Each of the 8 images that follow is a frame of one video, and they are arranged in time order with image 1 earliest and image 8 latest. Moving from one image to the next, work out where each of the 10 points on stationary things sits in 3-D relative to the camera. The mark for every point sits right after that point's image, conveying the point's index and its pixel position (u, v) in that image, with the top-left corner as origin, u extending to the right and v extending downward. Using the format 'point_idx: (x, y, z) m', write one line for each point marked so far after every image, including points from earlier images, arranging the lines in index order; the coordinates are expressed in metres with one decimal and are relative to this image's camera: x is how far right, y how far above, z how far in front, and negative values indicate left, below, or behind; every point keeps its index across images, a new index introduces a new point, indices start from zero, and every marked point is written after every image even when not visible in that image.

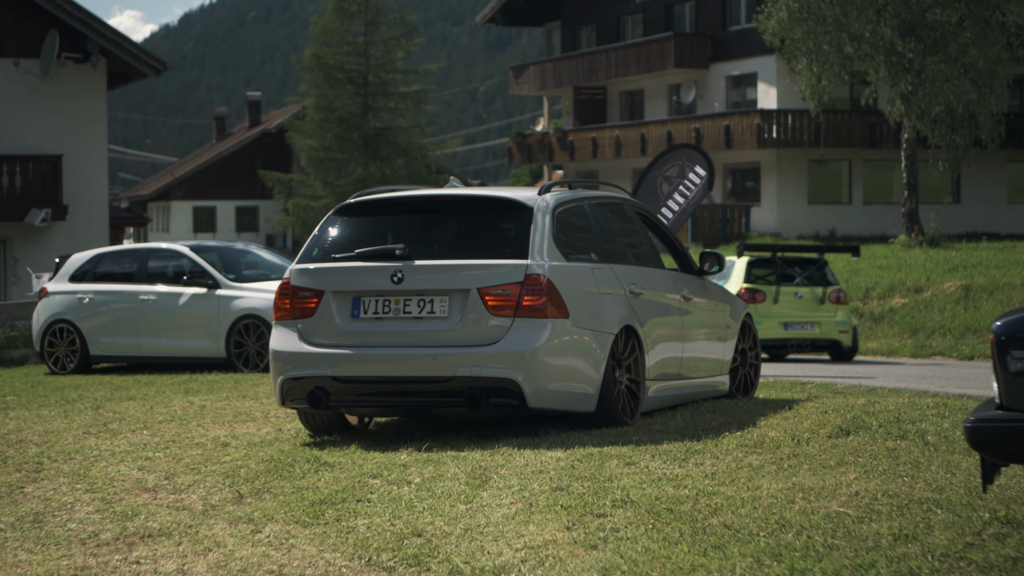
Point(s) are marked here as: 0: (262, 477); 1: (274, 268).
0: (-0.9, -0.7, +6.5) m
1: (-2.1, +0.2, +15.7) m
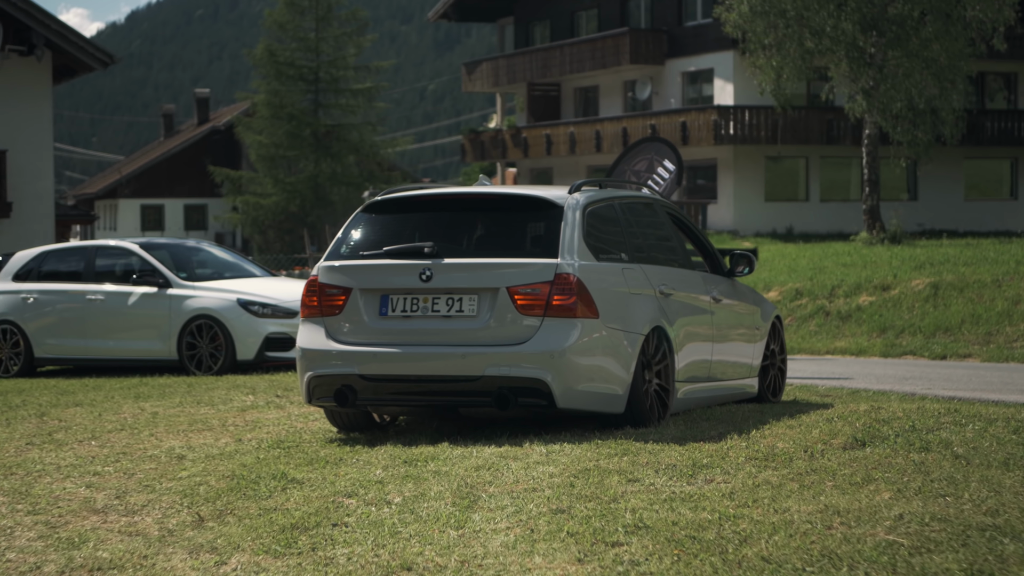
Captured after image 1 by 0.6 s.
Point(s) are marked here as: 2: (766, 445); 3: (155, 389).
0: (-0.9, -0.7, +5.9) m
1: (-2.3, +0.2, +15.0) m
2: (+0.9, -0.6, +6.5) m
3: (-2.3, -0.7, +11.9) m
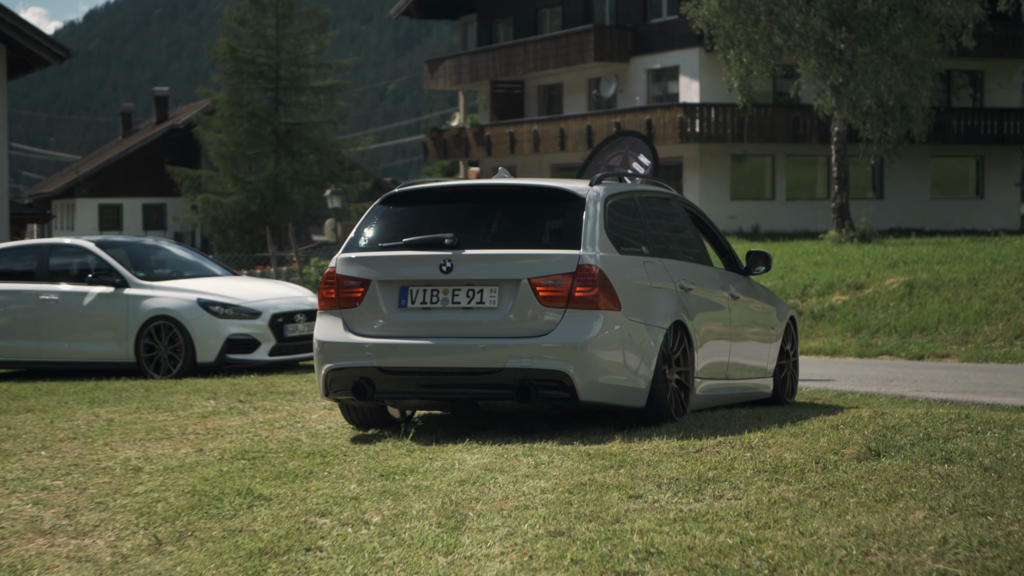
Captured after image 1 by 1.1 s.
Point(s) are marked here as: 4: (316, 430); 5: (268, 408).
0: (-1.0, -0.7, +5.4) m
1: (-2.6, +0.2, +14.5) m
2: (+0.9, -0.6, +6.0) m
3: (-2.5, -0.7, +11.4) m
4: (-0.8, -0.6, +7.9) m
5: (-1.3, -0.6, +9.6) m
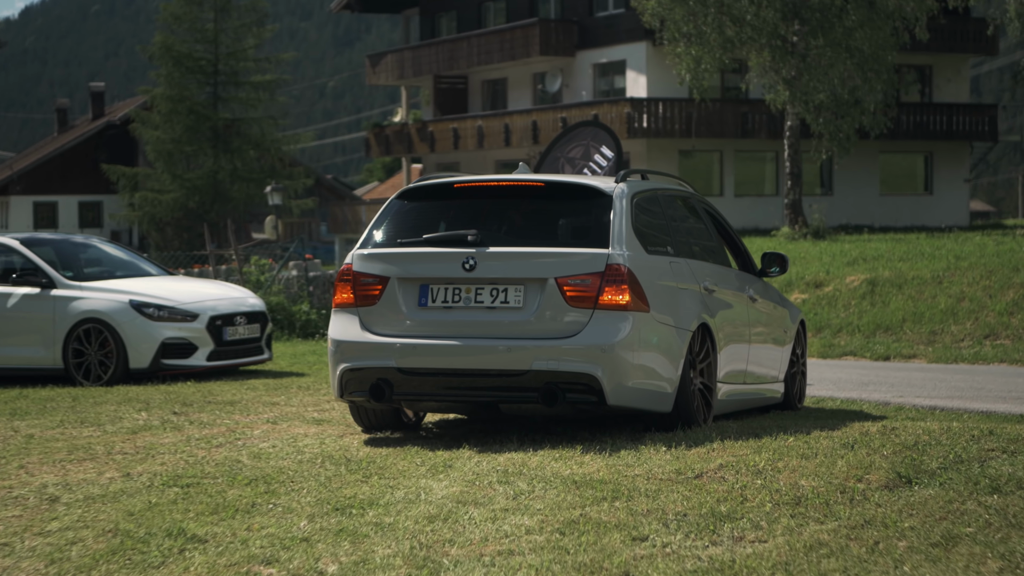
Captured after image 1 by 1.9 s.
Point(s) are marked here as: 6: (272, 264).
0: (-1.0, -0.7, +4.5) m
1: (-2.9, +0.2, +13.6) m
2: (+0.8, -0.6, +5.2) m
3: (-2.7, -0.7, +10.5) m
4: (-1.0, -0.6, +7.1) m
5: (-1.5, -0.6, +8.7) m
6: (-2.4, +0.2, +18.5) m
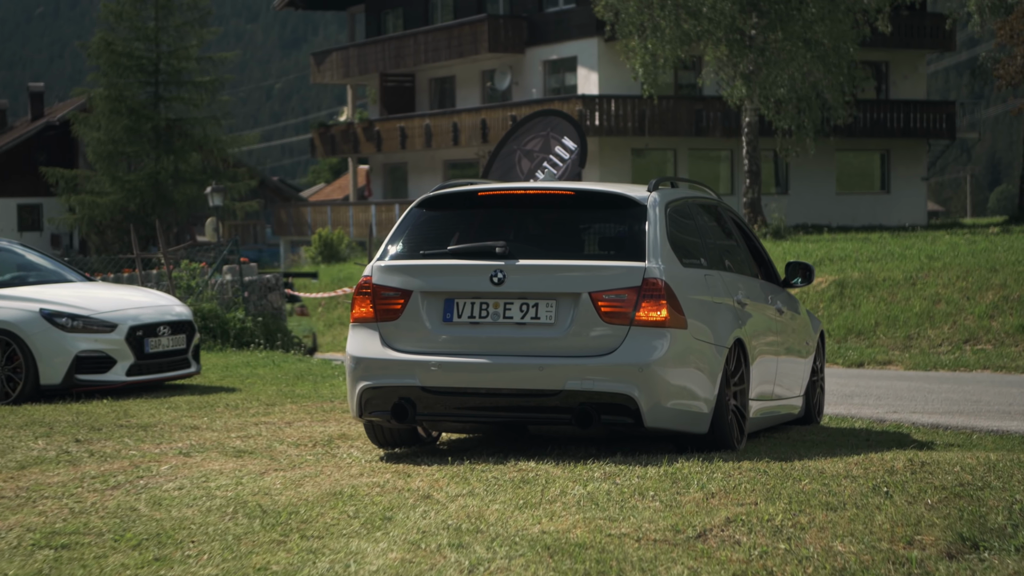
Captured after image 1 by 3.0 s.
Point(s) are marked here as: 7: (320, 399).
0: (-1.1, -0.7, +3.3) m
1: (-3.3, +0.1, +12.3) m
2: (+0.7, -0.6, +4.1) m
3: (-3.0, -0.7, +9.2) m
4: (-1.1, -0.7, +5.9) m
5: (-1.7, -0.7, +7.5) m
6: (-2.9, +0.2, +17.2) m
7: (-1.2, -0.7, +11.0) m
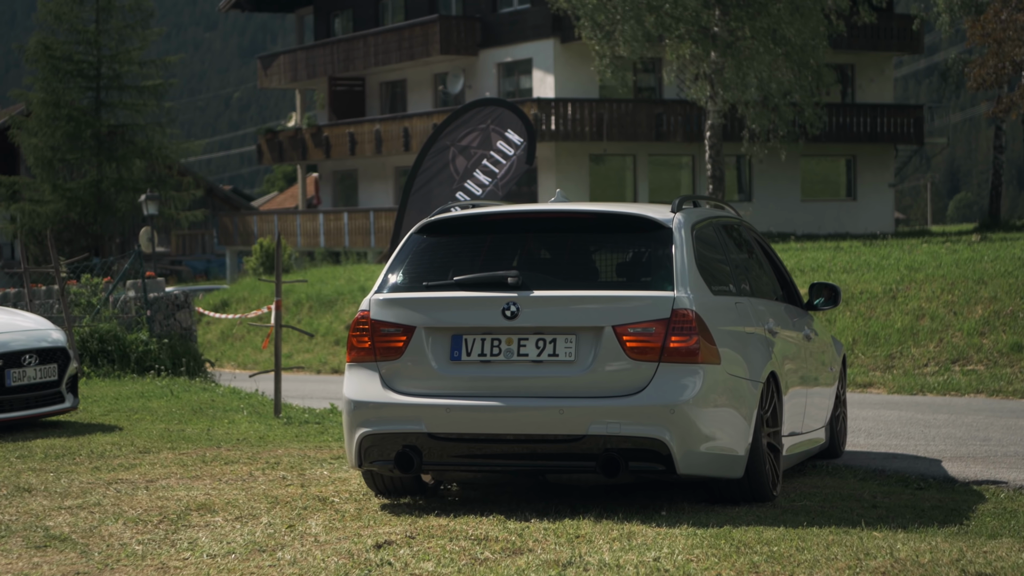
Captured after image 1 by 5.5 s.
0: (-1.3, -0.8, +1.5) m
1: (-3.7, 0.0, +10.5) m
2: (+0.5, -0.7, +2.4) m
3: (-3.3, -0.8, +7.4) m
4: (-1.4, -0.8, +4.1) m
5: (-2.0, -0.8, +5.7) m
6: (-3.4, 0.0, +15.4) m
7: (-1.5, -0.8, +9.2) m
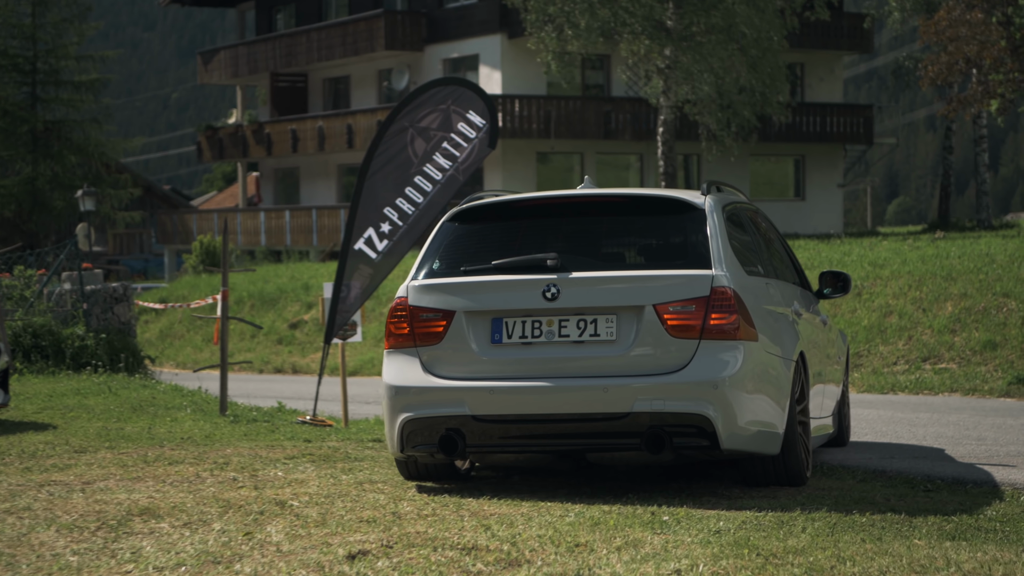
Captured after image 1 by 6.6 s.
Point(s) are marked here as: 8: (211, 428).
0: (-1.2, -0.7, +0.8) m
1: (-3.9, +0.1, +9.7) m
2: (+0.5, -0.6, +1.7) m
3: (-3.4, -0.8, +6.6) m
4: (-1.4, -0.7, +3.4) m
5: (-2.0, -0.7, +5.0) m
6: (-3.8, +0.1, +14.6) m
7: (-1.7, -0.7, +8.5) m
8: (-1.5, -0.7, +9.3) m
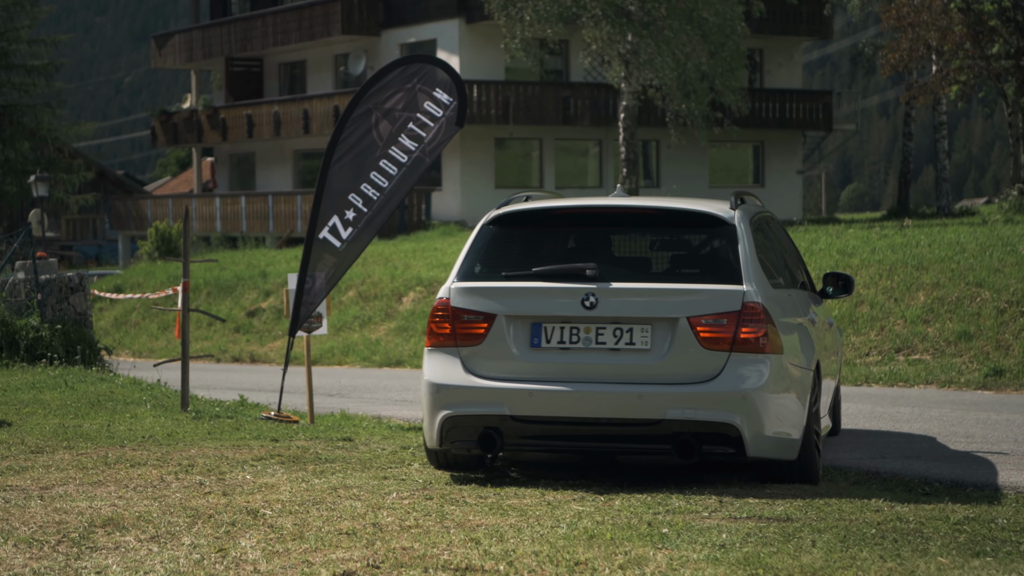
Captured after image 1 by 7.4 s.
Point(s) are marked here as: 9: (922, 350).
0: (-1.1, -0.7, +0.5) m
1: (-4.0, +0.1, +9.3) m
2: (+0.6, -0.6, +1.4) m
3: (-3.5, -0.7, +6.2) m
4: (-1.4, -0.7, +3.0) m
5: (-2.0, -0.7, +4.6) m
6: (-4.1, +0.2, +14.2) m
7: (-1.8, -0.7, +8.1) m
8: (-1.7, -0.7, +8.9) m
9: (+3.3, -0.5, +14.7) m
